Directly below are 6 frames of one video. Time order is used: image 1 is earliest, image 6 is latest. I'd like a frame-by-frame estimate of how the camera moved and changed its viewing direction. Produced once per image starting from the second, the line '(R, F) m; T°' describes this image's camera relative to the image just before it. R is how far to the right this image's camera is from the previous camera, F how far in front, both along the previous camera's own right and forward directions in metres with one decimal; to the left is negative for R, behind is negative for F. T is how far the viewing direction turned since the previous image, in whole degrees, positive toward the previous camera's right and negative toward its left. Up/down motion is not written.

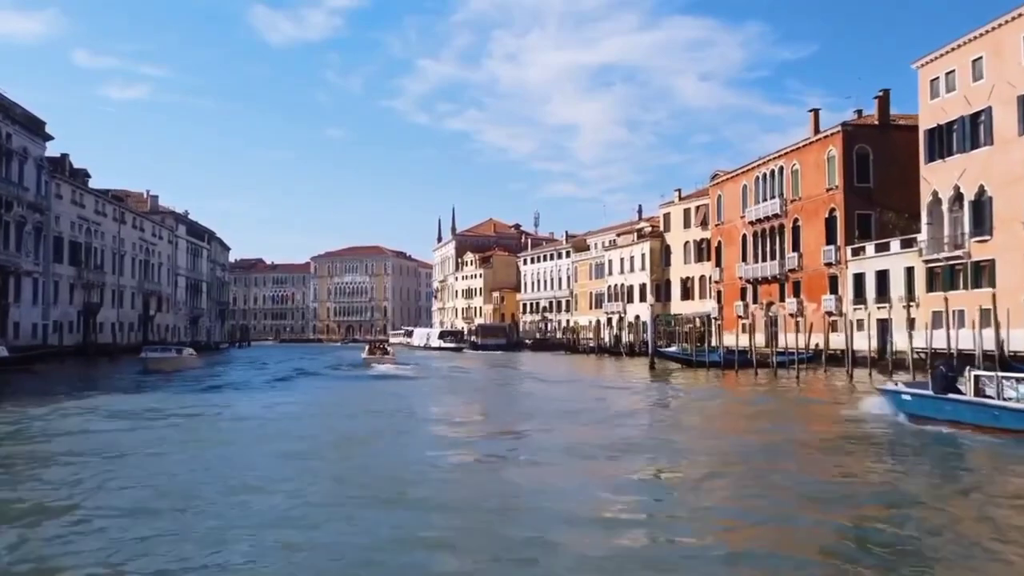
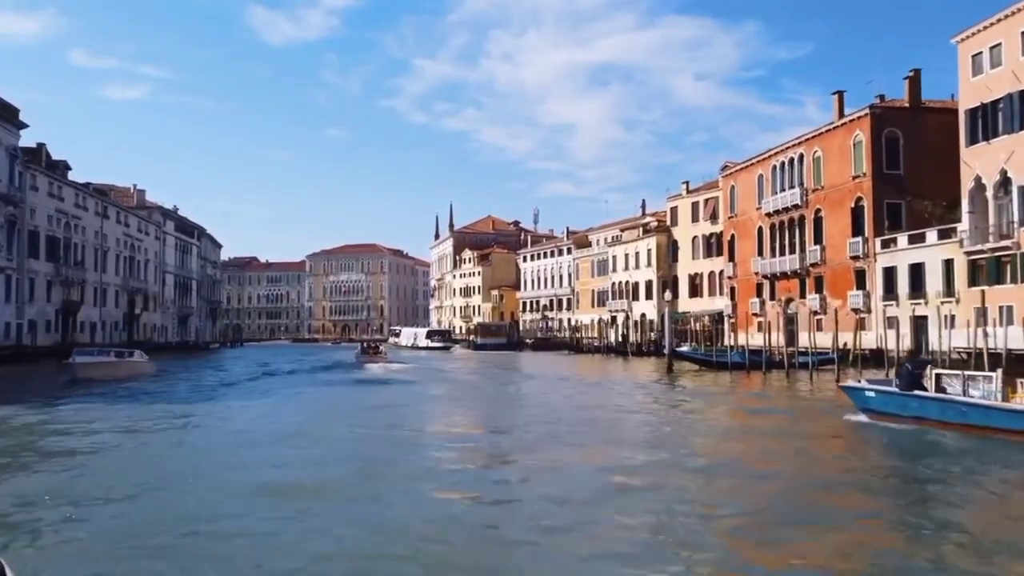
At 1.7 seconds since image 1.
(-0.2, +2.4) m; 0°
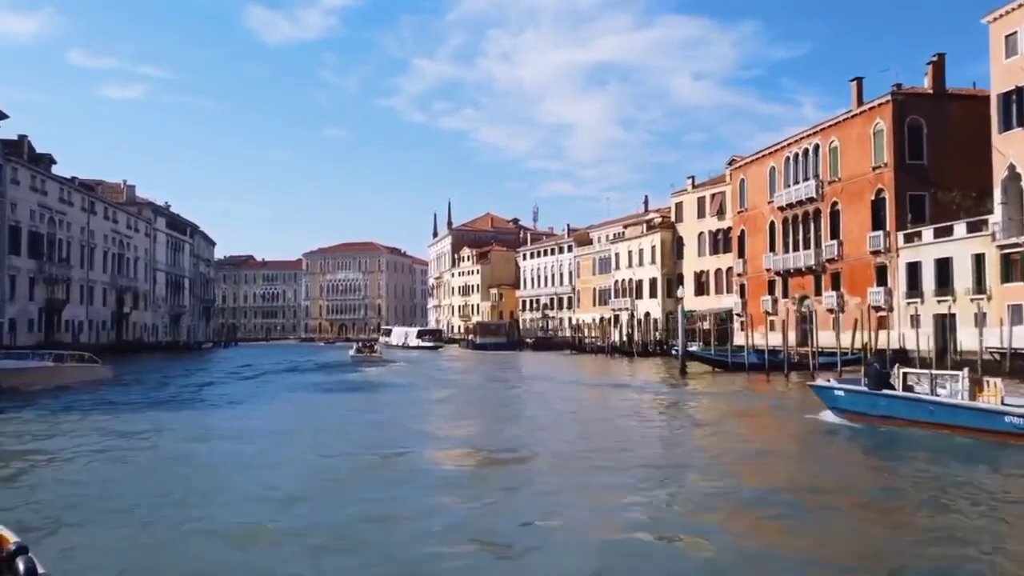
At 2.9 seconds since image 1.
(-0.1, +1.7) m; 0°
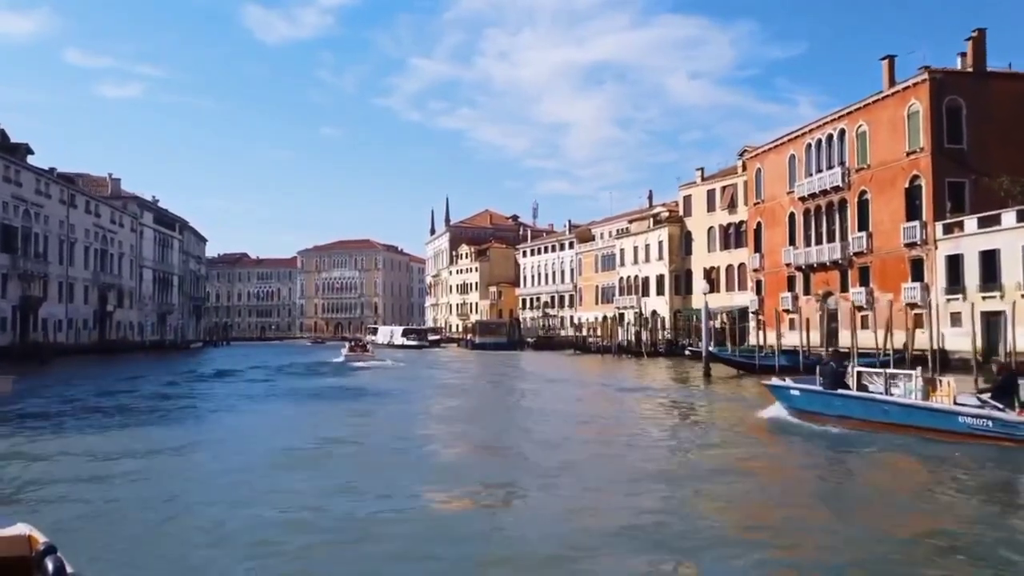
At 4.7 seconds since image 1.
(-0.2, +2.4) m; 0°
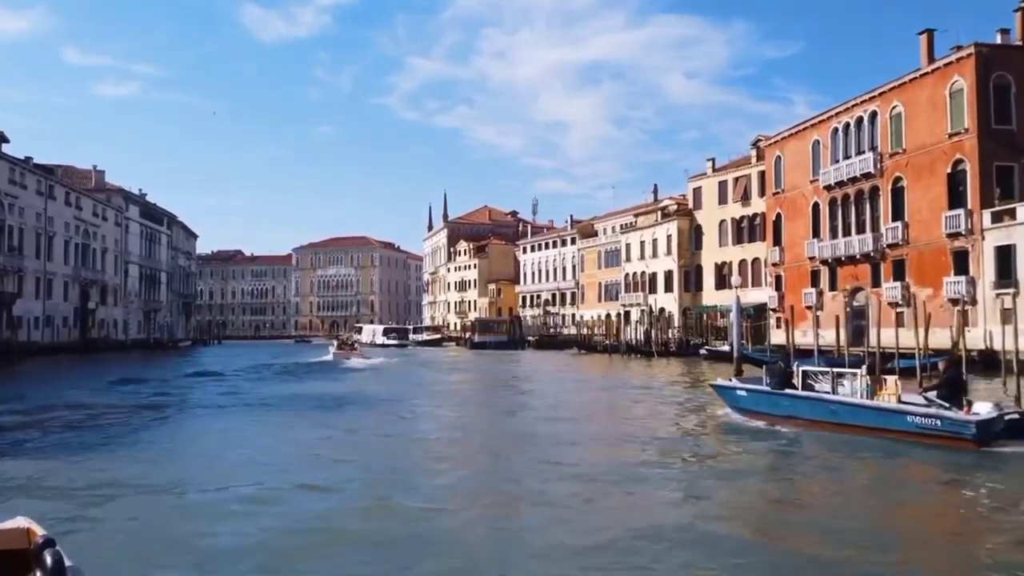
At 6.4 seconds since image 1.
(-0.2, +2.4) m; 0°
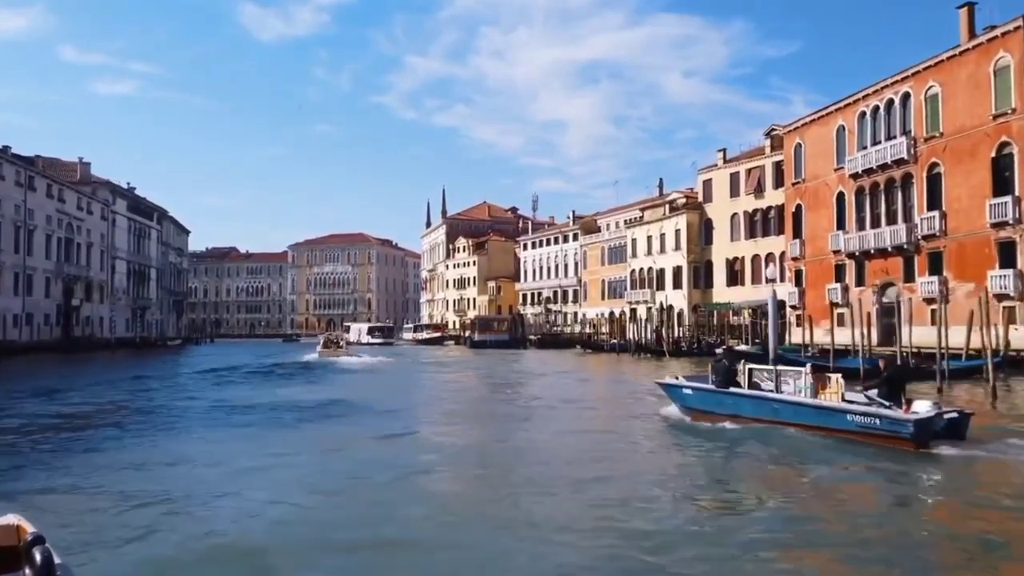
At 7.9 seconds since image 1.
(-0.2, +2.1) m; 0°
